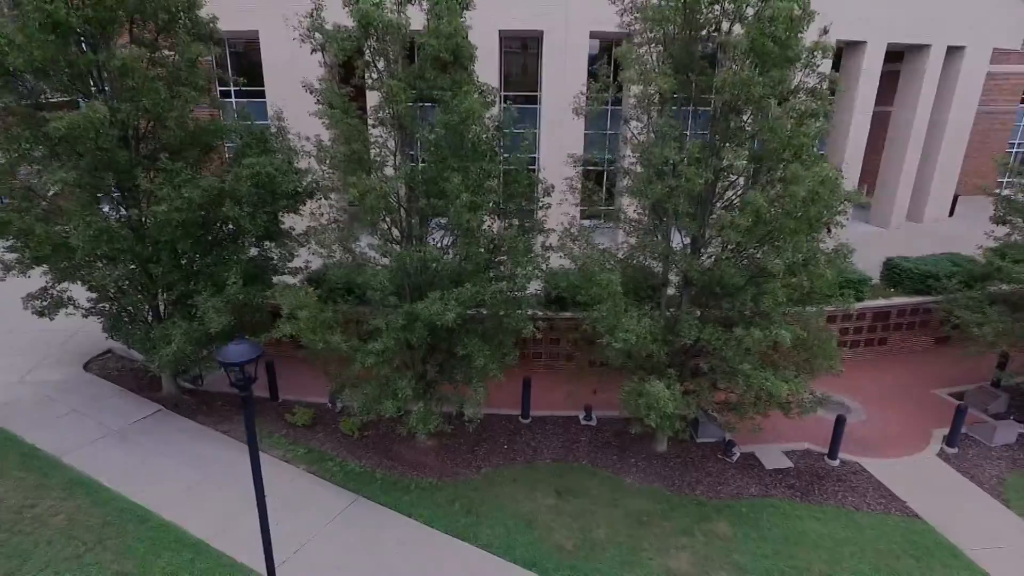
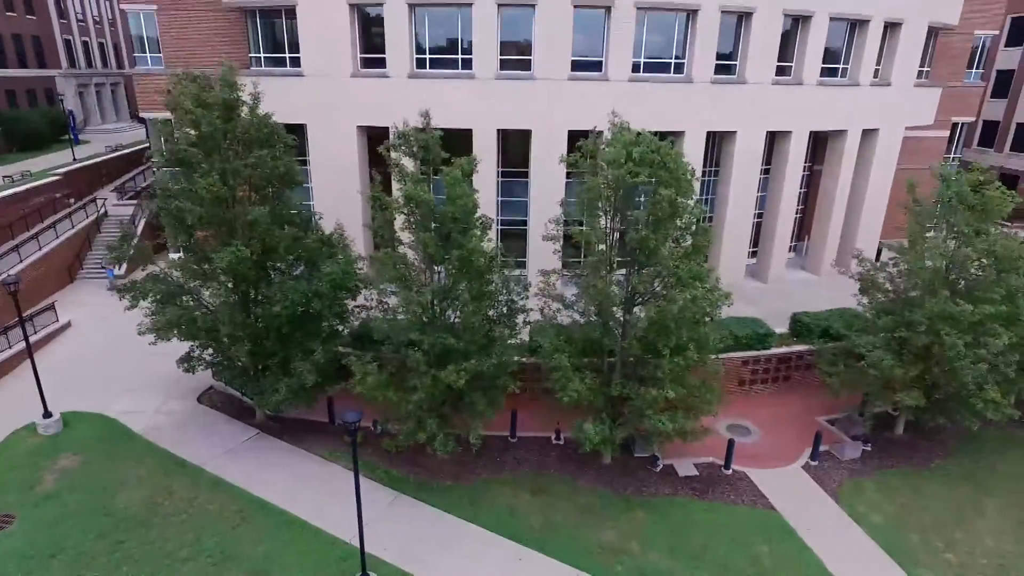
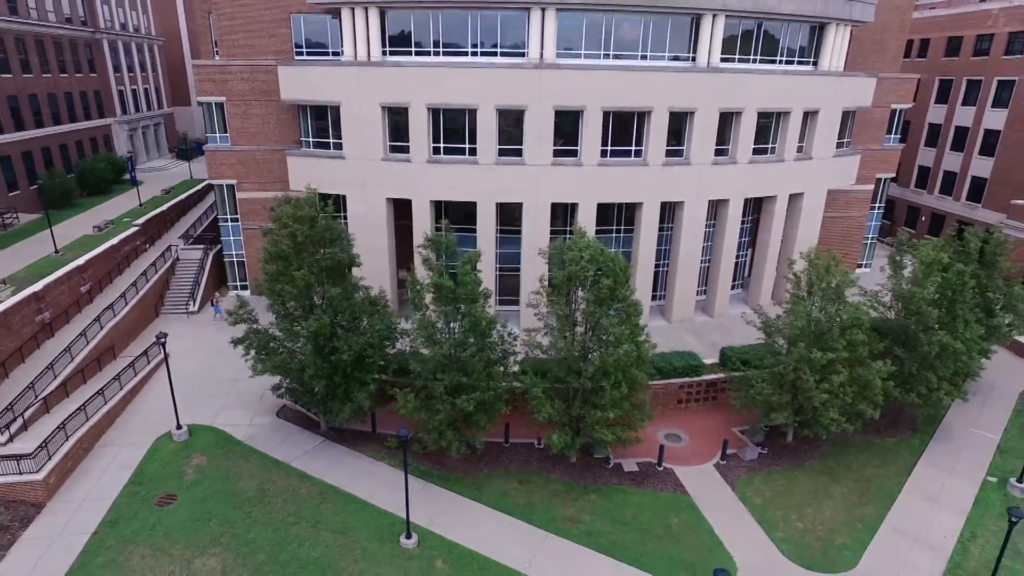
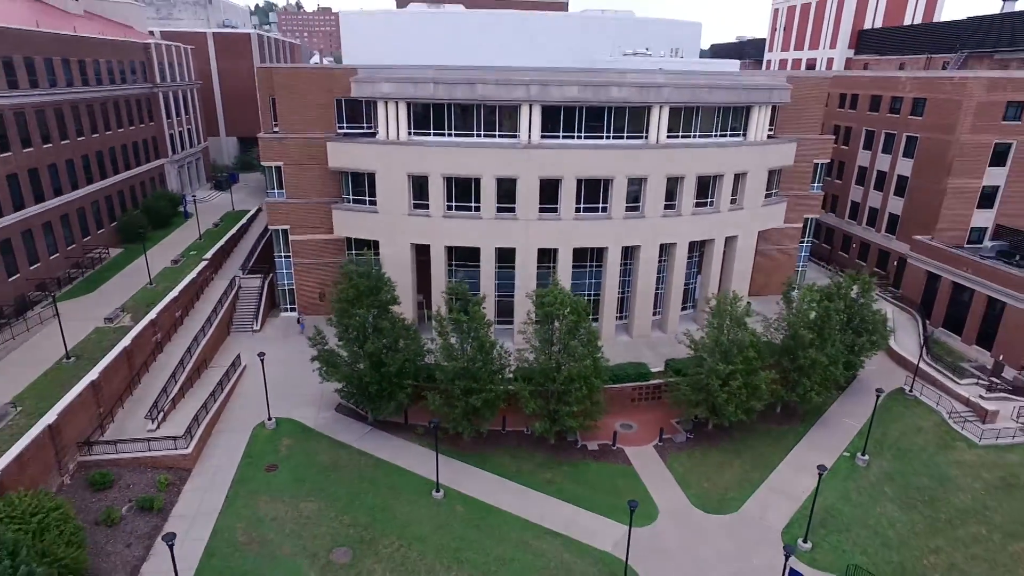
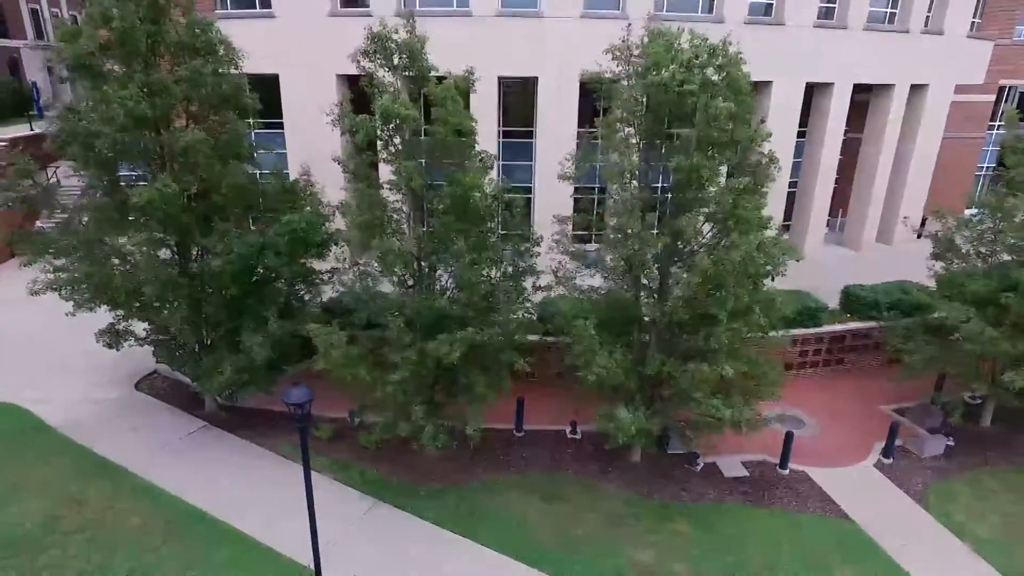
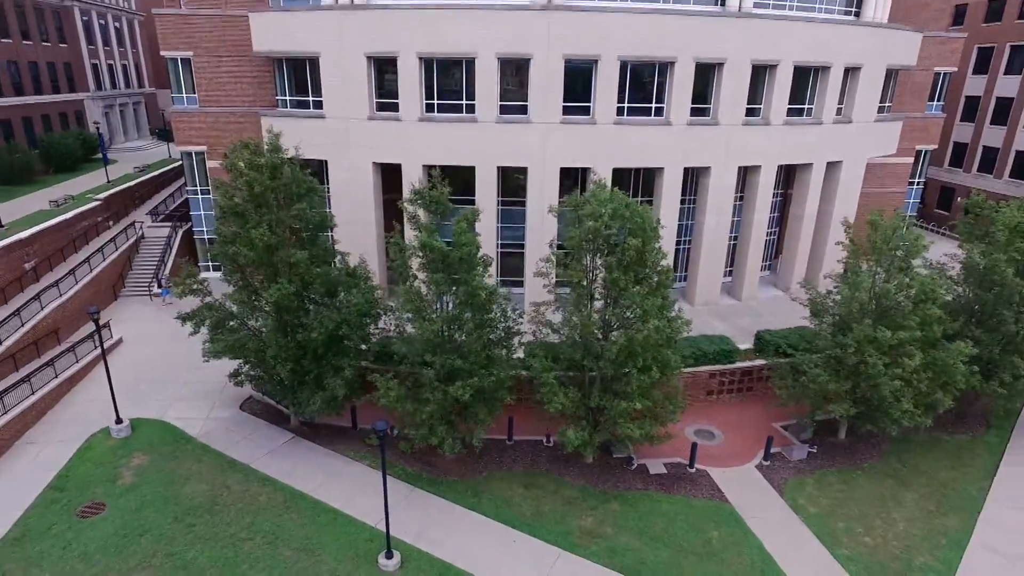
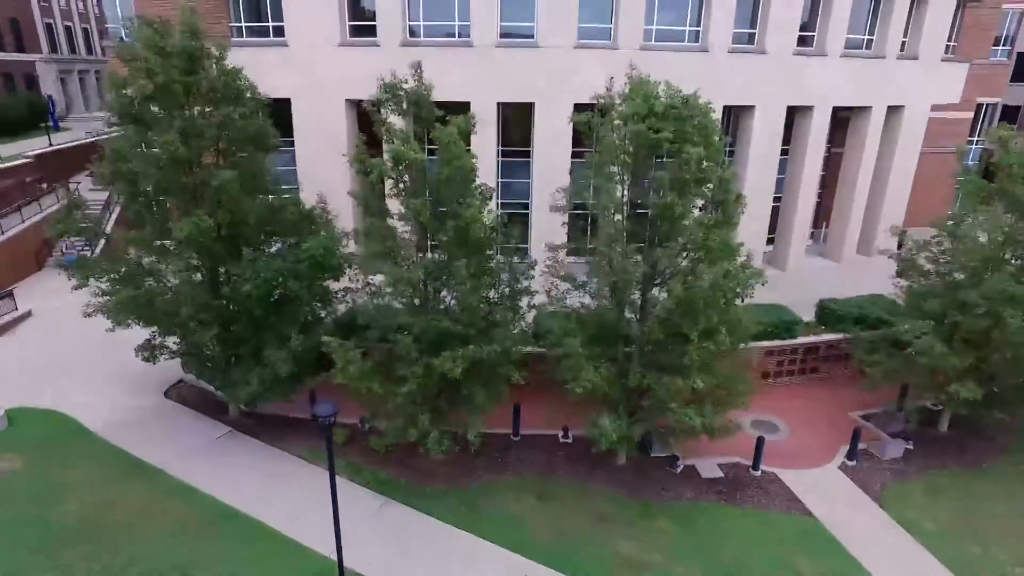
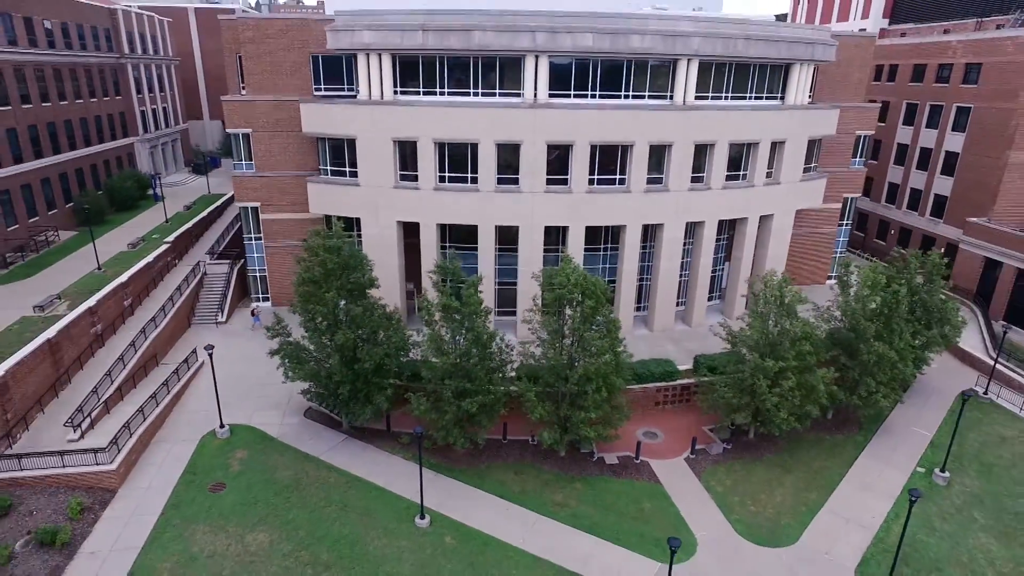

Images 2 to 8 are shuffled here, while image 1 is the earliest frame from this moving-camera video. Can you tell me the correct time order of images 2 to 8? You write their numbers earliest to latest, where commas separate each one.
5, 7, 2, 6, 3, 8, 4
